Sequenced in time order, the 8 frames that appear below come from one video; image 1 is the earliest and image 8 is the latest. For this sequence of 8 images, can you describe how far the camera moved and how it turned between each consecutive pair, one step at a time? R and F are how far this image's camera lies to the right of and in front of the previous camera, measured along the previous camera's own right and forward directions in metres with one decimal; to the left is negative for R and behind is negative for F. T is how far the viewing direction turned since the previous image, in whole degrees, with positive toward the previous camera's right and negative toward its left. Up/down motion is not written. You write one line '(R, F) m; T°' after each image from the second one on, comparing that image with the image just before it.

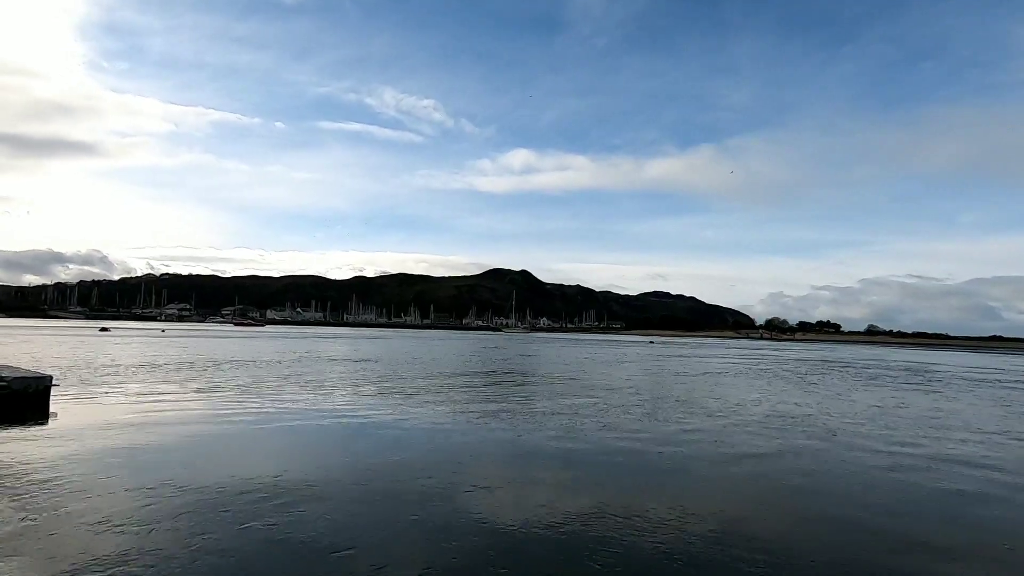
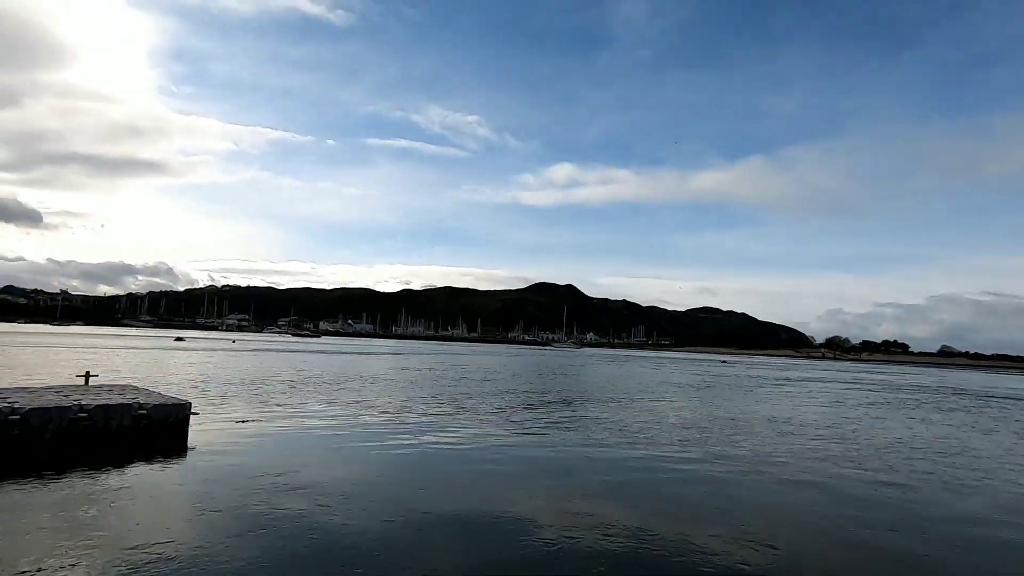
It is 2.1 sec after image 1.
(-4.4, +2.8) m; -5°
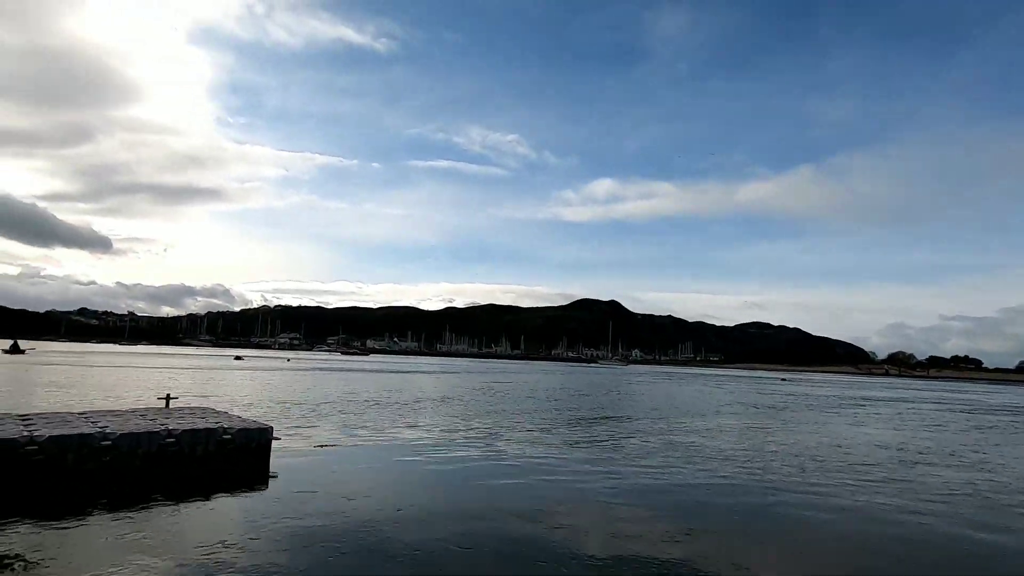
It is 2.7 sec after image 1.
(-1.2, +0.8) m; -4°
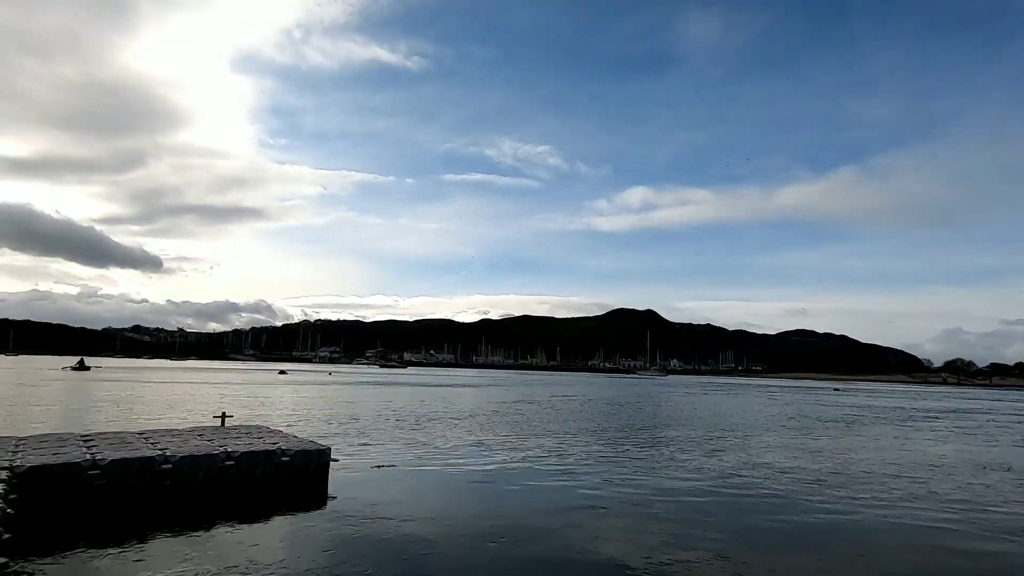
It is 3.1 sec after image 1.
(-0.7, +0.7) m; -4°
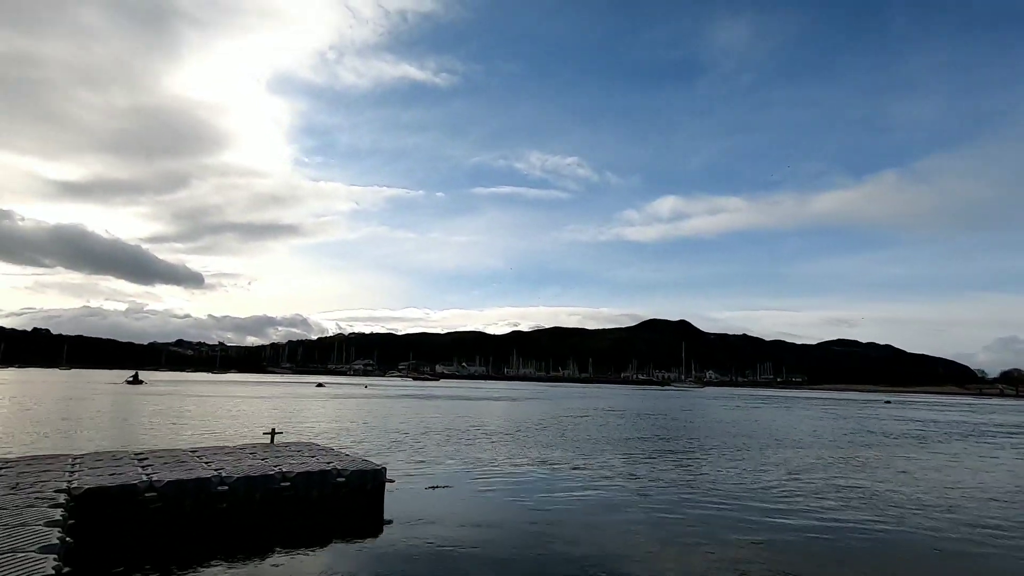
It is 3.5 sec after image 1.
(-0.8, +0.7) m; -3°
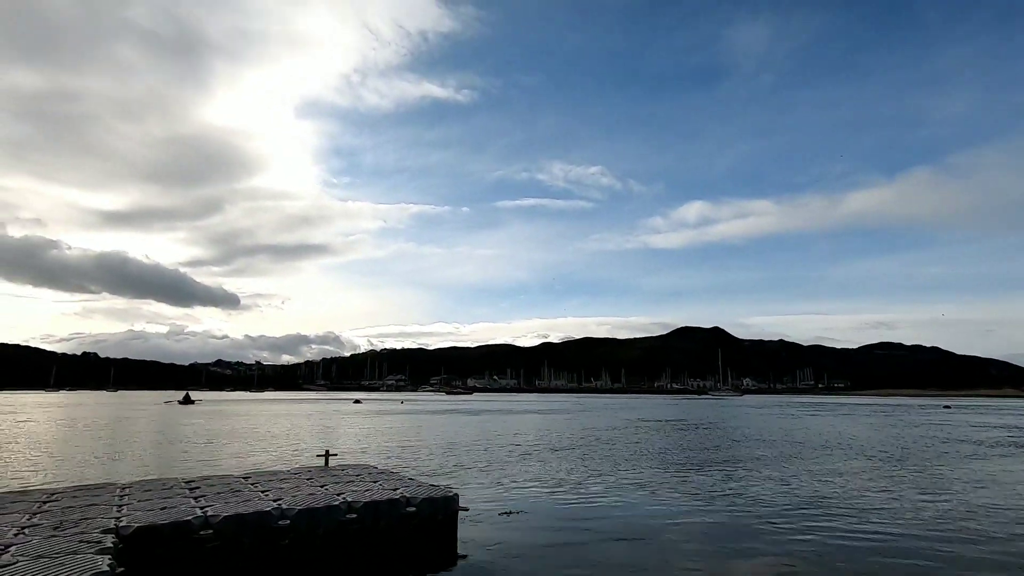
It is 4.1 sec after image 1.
(-1.1, +1.4) m; -3°
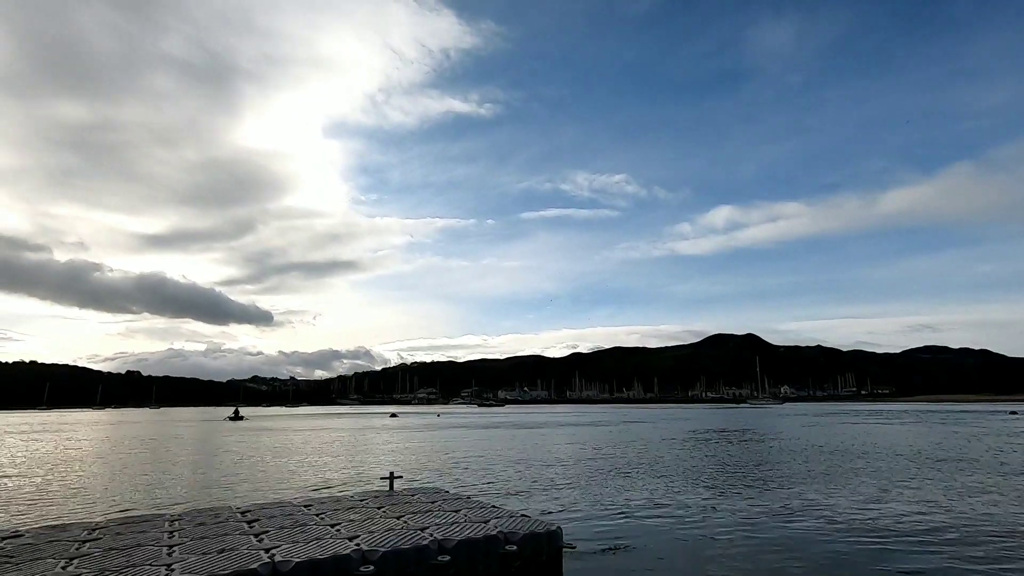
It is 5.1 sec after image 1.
(-1.4, +1.8) m; -3°
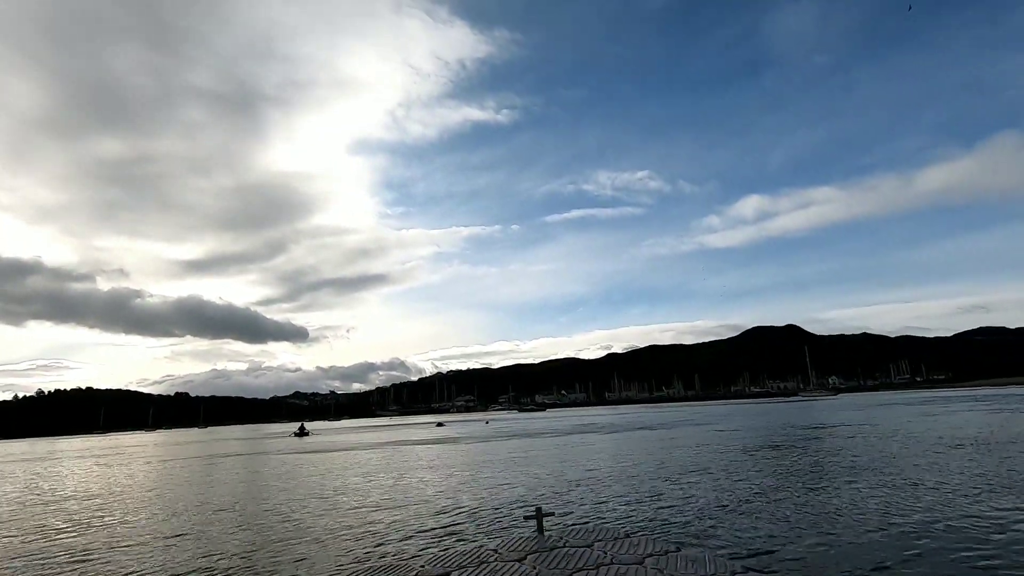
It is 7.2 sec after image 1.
(-2.8, +4.2) m; -3°
